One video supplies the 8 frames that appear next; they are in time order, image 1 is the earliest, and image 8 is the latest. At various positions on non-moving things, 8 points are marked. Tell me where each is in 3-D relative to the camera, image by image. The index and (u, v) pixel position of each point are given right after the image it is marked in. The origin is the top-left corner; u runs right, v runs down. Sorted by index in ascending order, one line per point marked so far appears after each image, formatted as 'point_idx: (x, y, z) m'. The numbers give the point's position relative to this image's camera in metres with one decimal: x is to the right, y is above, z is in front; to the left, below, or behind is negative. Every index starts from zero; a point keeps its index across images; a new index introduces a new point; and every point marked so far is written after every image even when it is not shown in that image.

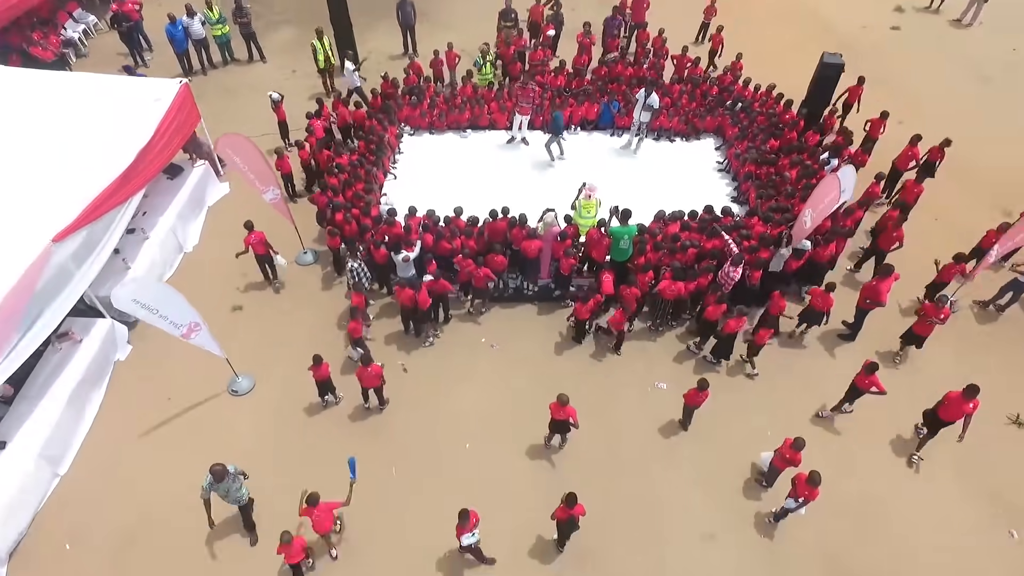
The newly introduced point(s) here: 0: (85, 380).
0: (-4.8, -1.0, +7.3) m
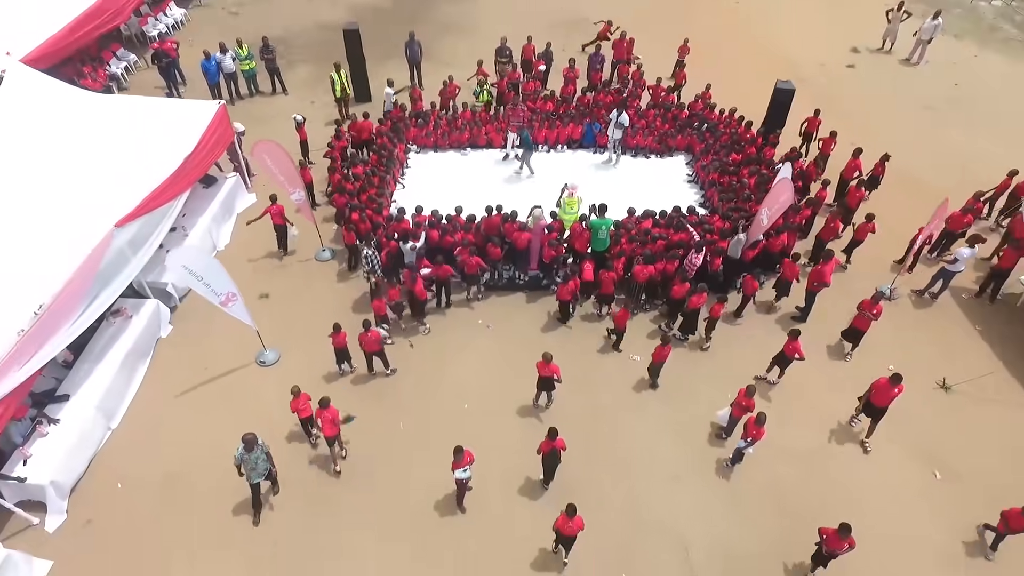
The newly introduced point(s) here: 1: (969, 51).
0: (-4.9, -0.7, +8.4) m
1: (+11.7, +6.0, +16.1) m
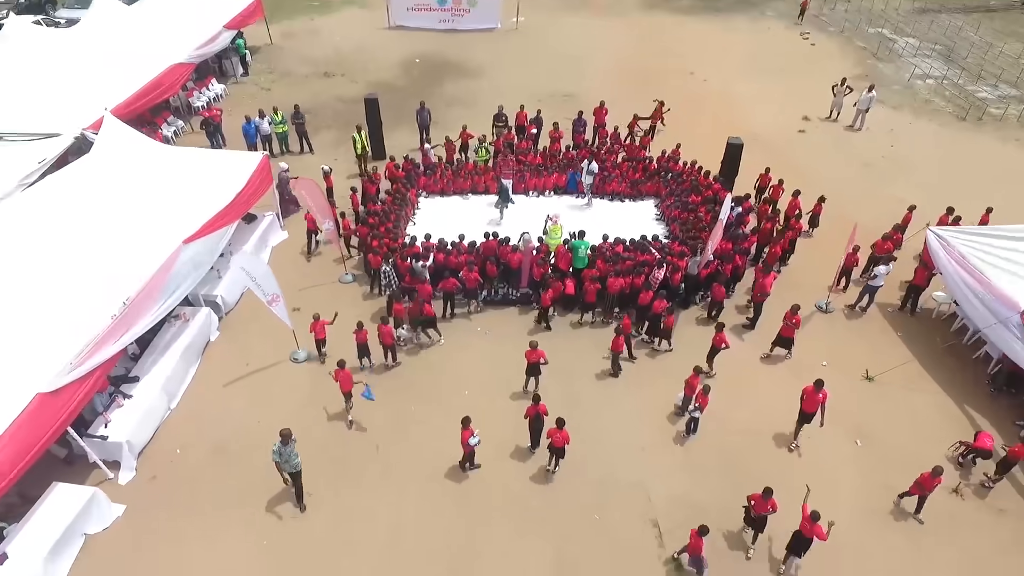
0: (-5.0, -0.9, +10.1) m
1: (+11.5, +5.0, +18.5) m
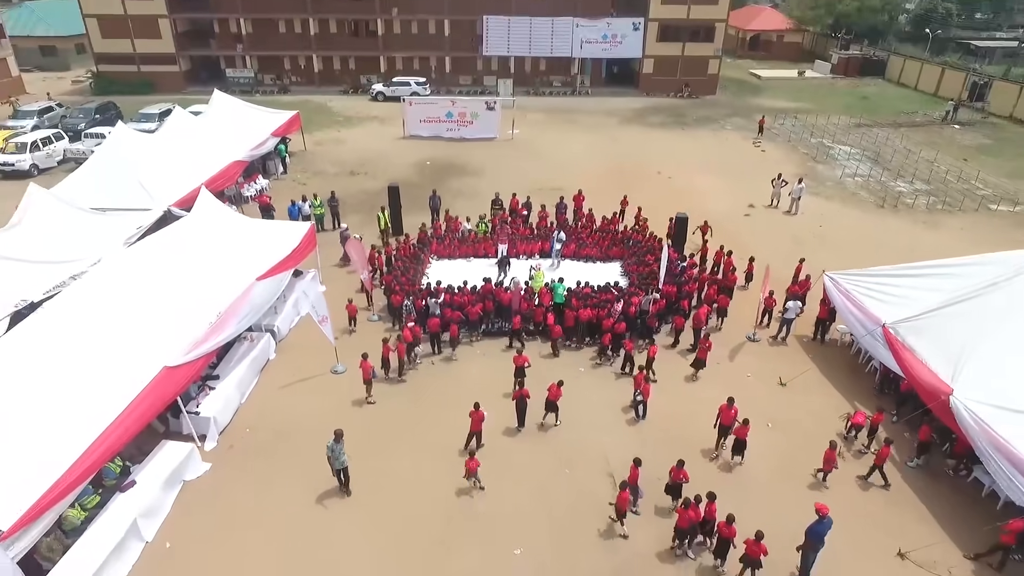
0: (-5.2, -1.4, +13.0) m
1: (+11.4, +2.9, +22.3) m
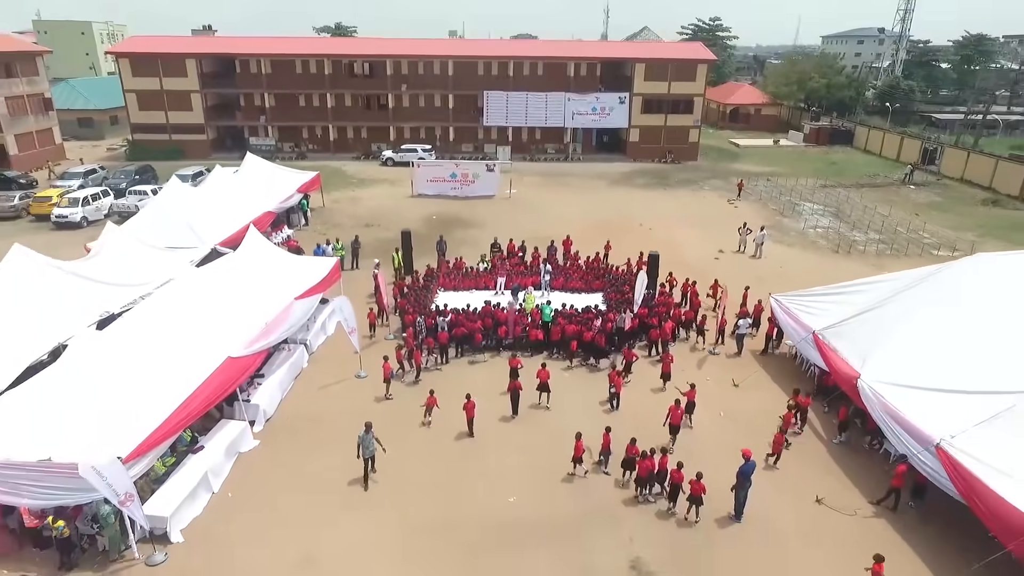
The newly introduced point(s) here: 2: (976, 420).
0: (-5.3, -1.8, +15.5) m
1: (+11.3, +1.5, +25.2) m
2: (+7.4, -2.1, +10.2) m
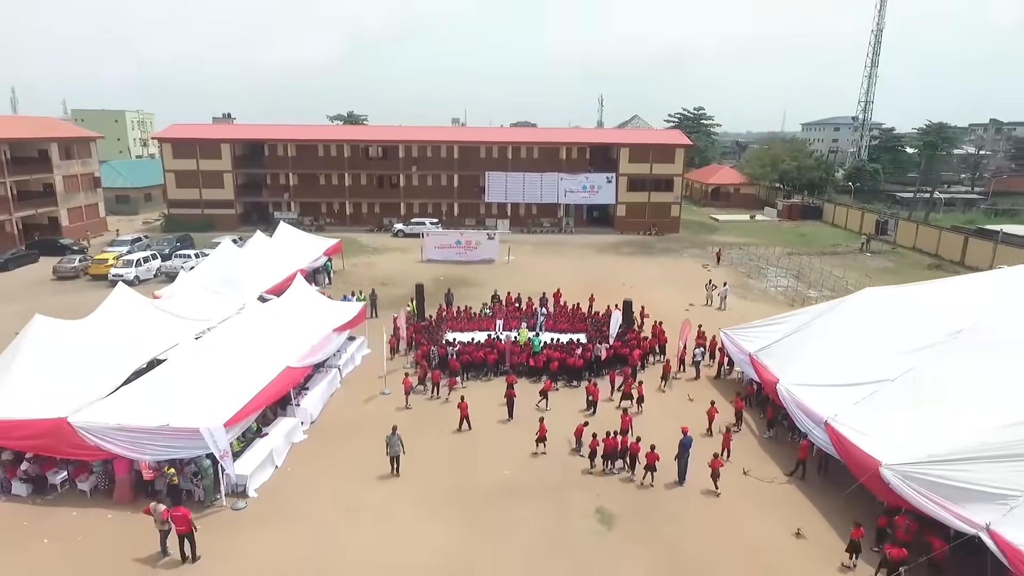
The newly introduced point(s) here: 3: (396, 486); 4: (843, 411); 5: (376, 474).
0: (-5.4, -2.8, +18.9) m
1: (+11.2, -0.8, +29.0) m
2: (+7.3, -2.5, +13.7) m
3: (-2.7, -4.5, +14.2) m
4: (+7.1, -2.6, +13.5) m
5: (-3.2, -4.4, +14.8) m
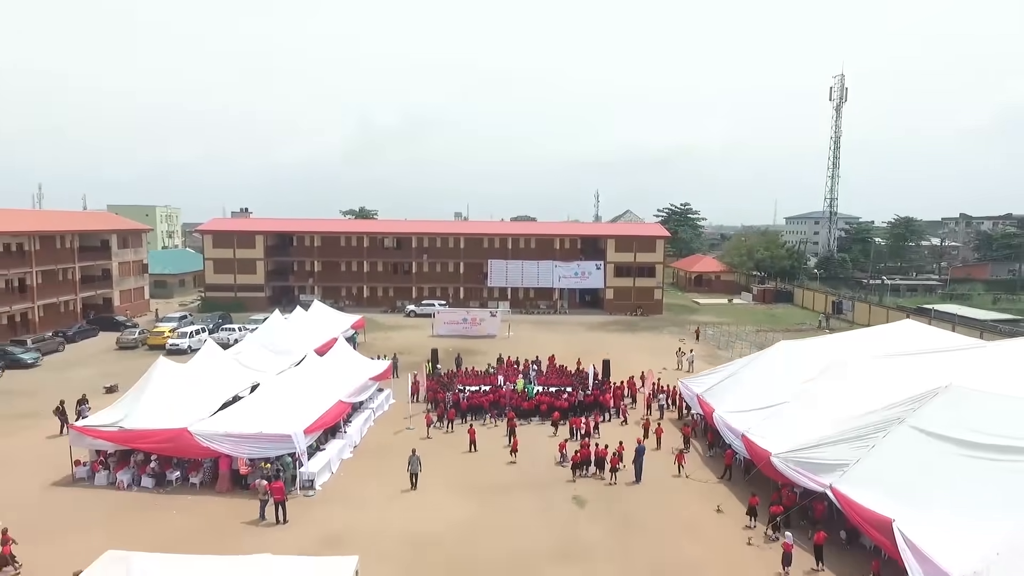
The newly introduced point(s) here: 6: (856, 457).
0: (-5.4, -5.0, +23.8) m
1: (+11.1, -4.4, +34.0) m
2: (+7.3, -3.9, +18.6) m
3: (-2.7, -6.0, +18.9) m
4: (+7.0, -4.0, +18.5) m
5: (-3.2, -5.9, +19.5) m
6: (+8.0, -4.0, +14.8) m
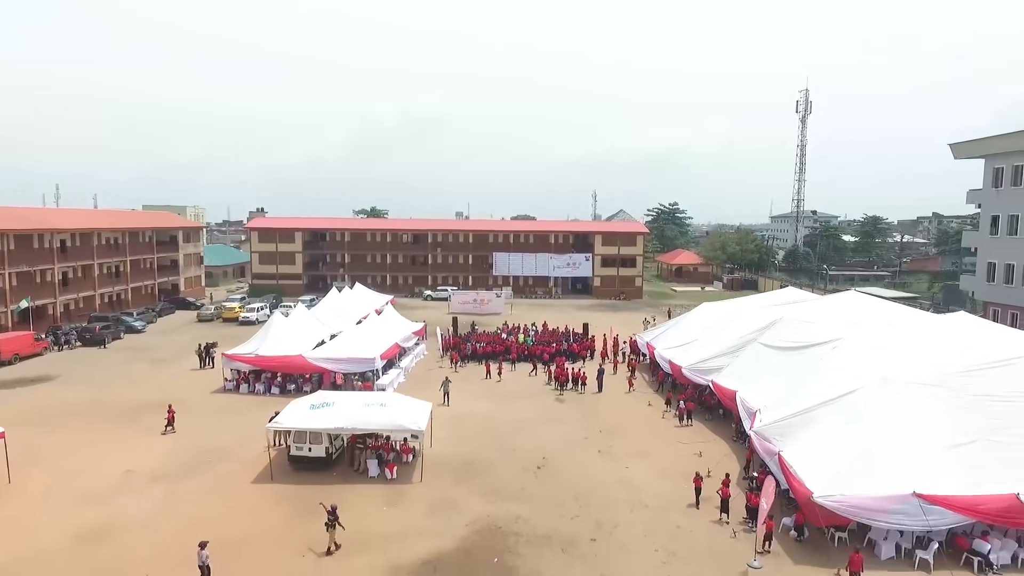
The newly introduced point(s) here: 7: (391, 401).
0: (-5.3, -3.8, +33.1) m
1: (+11.3, -3.2, +43.3) m
2: (+7.4, -2.8, +27.9) m
3: (-2.5, -4.8, +28.2) m
4: (+7.2, -2.9, +27.8) m
5: (-3.1, -4.8, +28.8) m
6: (+8.2, -2.8, +24.1) m
7: (-3.6, -3.5, +19.4) m
